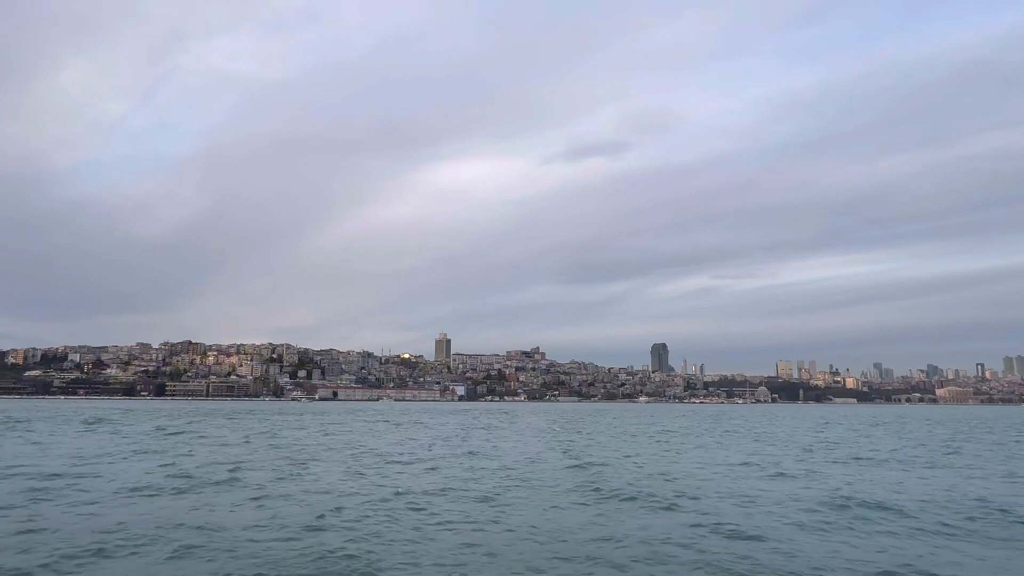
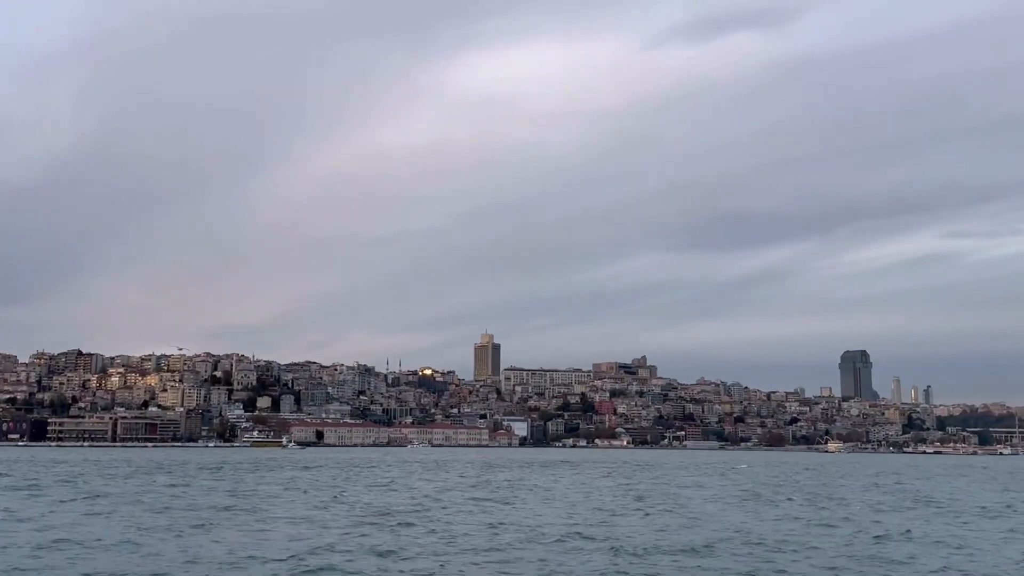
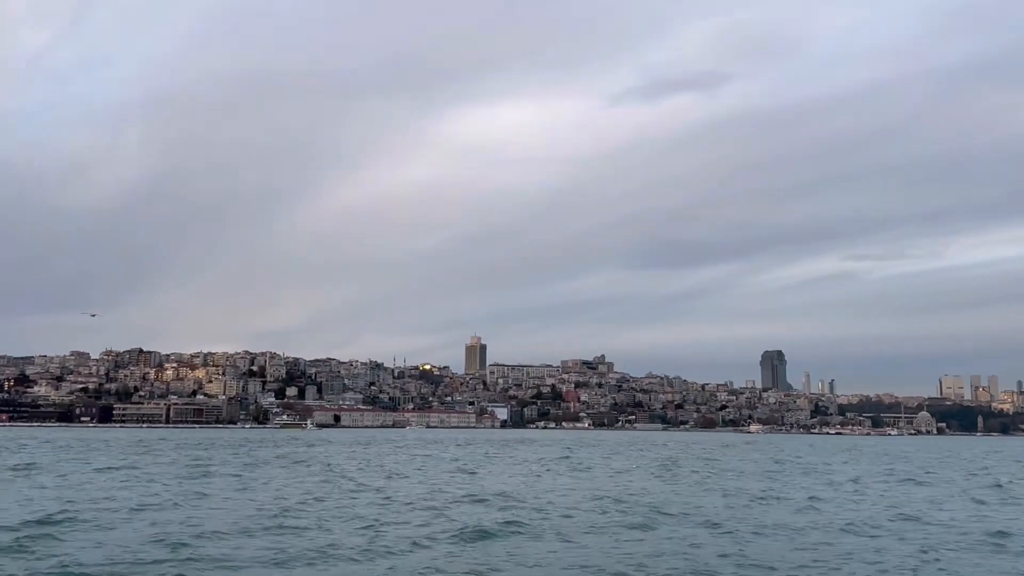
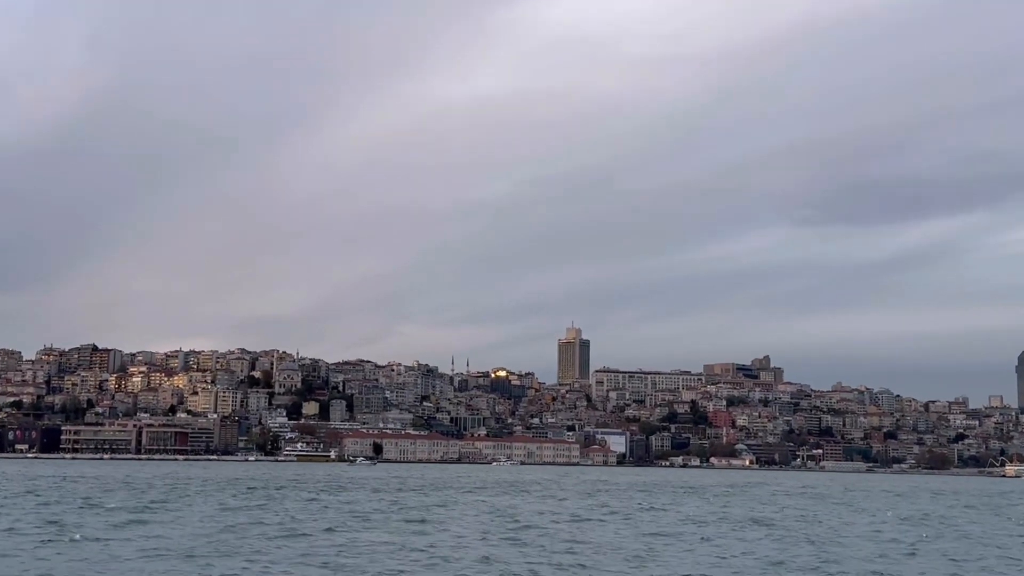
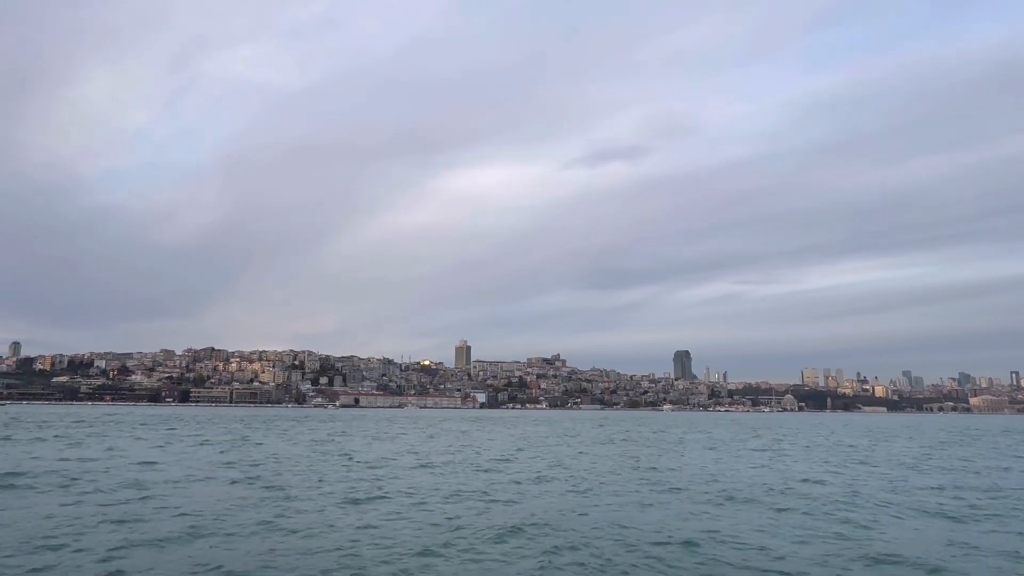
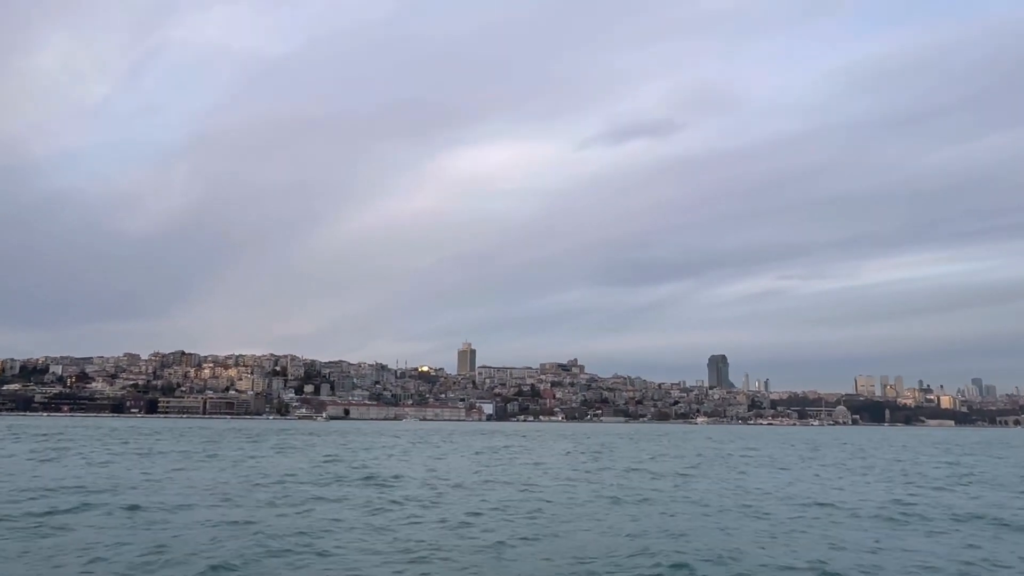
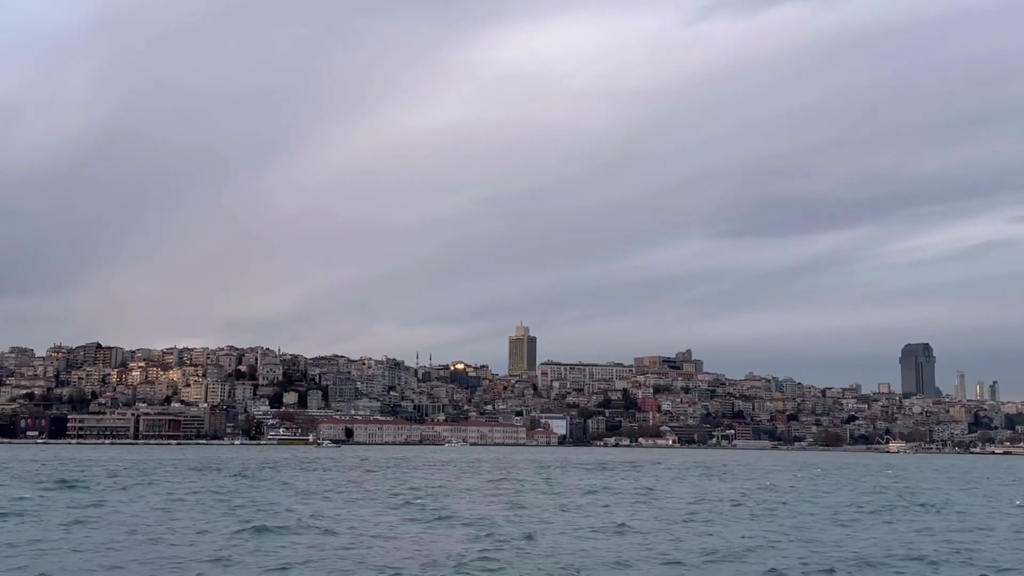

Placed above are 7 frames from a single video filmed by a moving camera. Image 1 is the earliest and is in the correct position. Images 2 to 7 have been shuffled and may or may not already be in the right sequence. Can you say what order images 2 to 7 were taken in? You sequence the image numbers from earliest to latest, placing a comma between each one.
5, 6, 3, 2, 7, 4
